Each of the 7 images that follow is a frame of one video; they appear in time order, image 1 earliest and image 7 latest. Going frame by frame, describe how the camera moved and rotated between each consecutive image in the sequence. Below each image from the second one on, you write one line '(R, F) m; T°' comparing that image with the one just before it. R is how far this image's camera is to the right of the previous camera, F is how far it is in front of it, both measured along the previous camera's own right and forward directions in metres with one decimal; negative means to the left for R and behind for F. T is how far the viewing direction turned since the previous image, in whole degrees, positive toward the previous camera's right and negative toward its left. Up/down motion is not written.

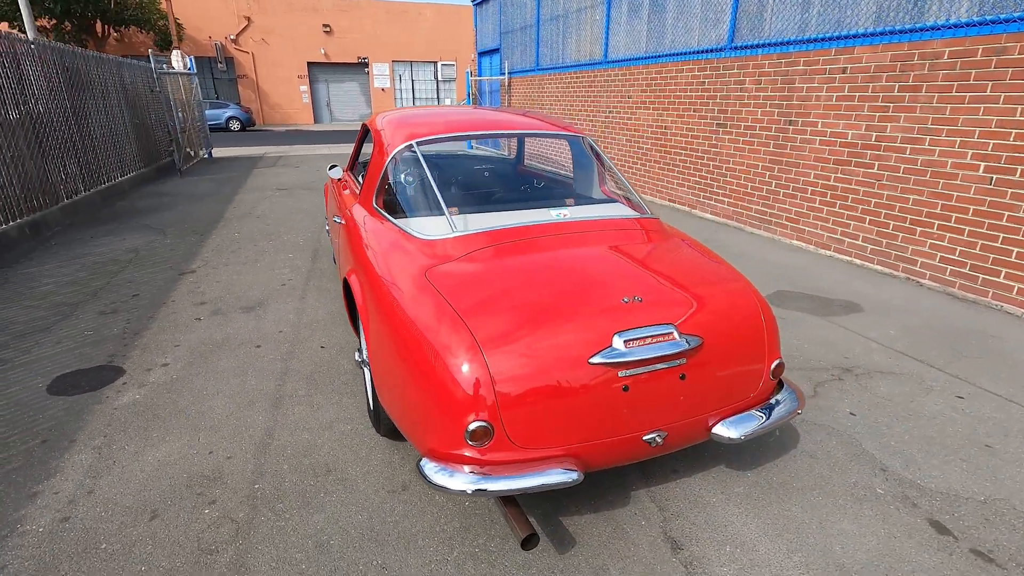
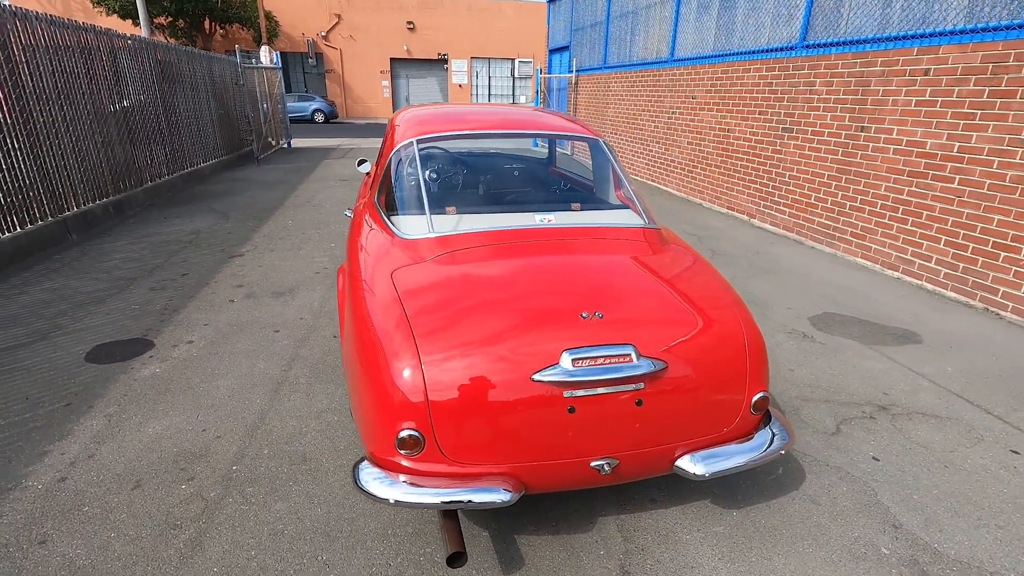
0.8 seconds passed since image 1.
(+0.4, +0.1) m; -7°
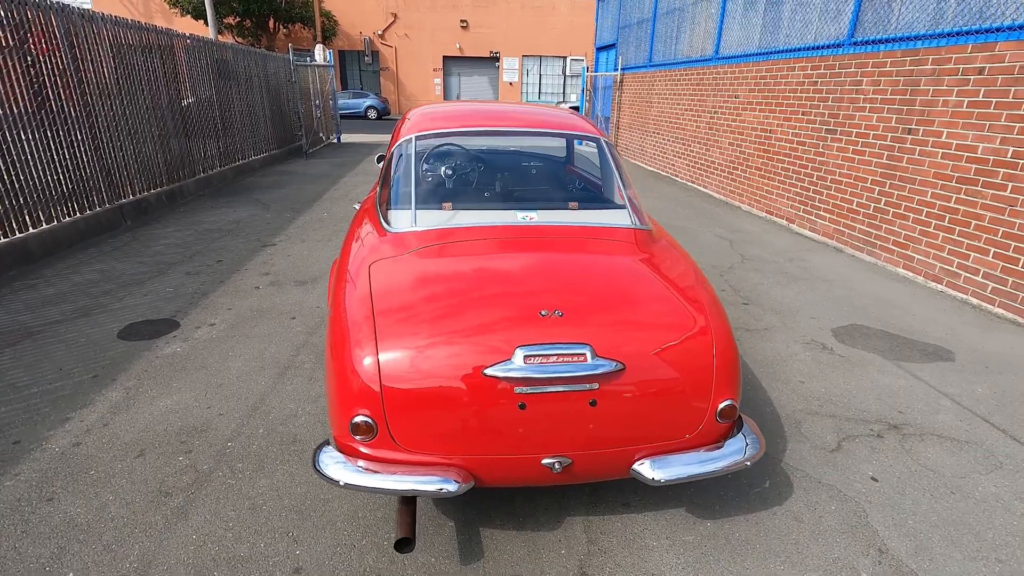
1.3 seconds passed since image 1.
(+0.3, 0.0) m; -5°
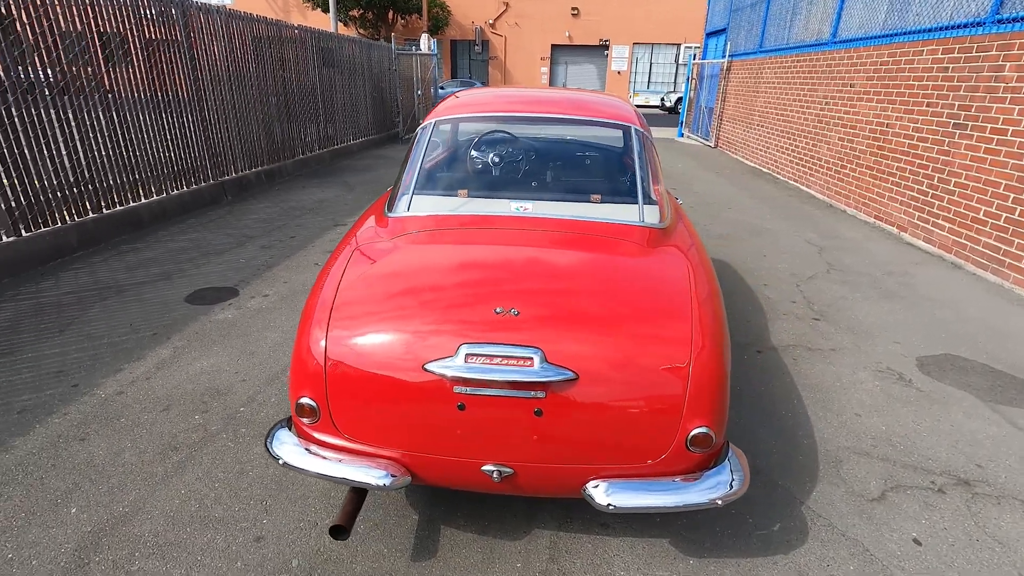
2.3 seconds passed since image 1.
(+0.5, +0.2) m; -11°
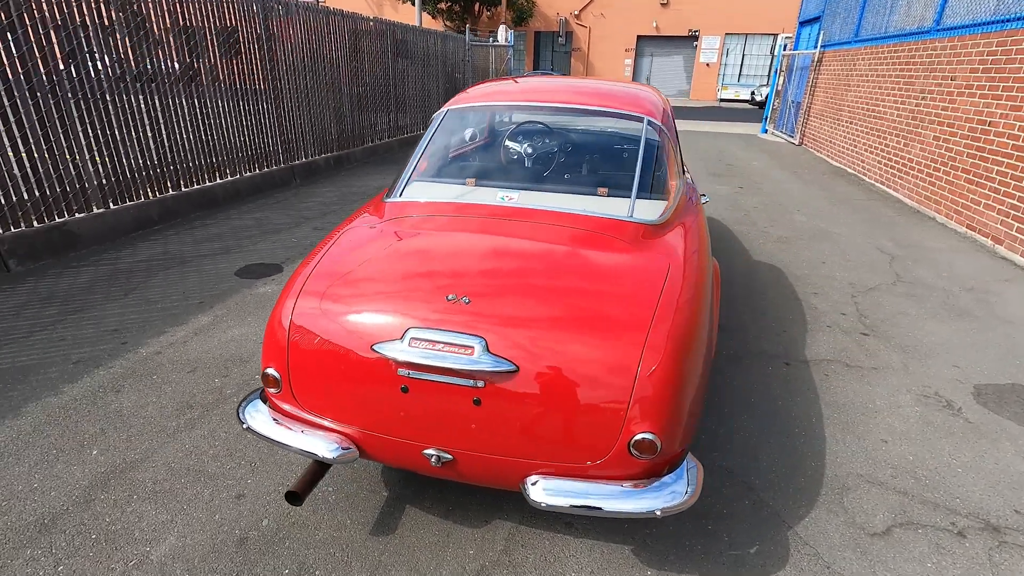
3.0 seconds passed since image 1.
(+0.4, 0.0) m; -8°
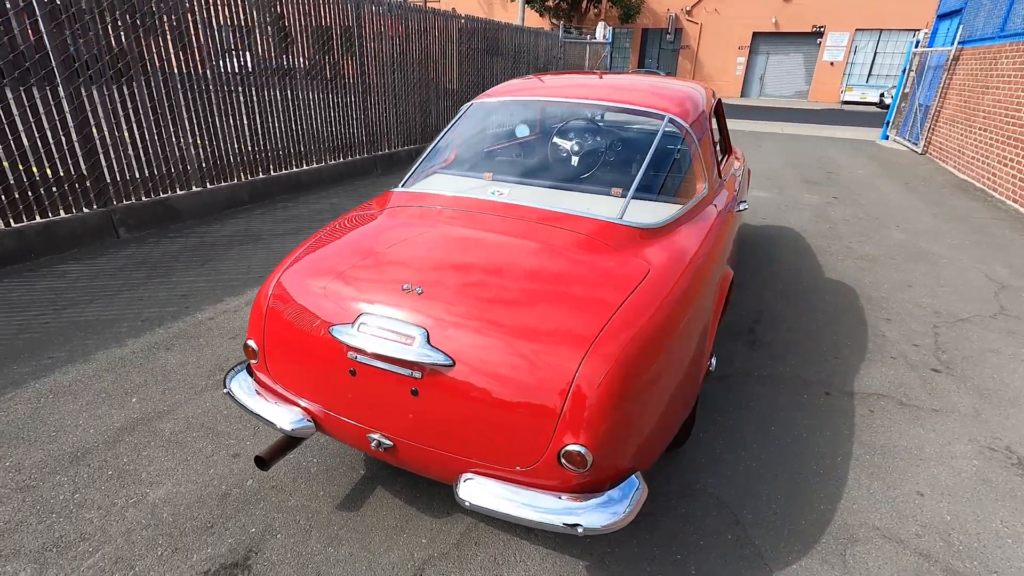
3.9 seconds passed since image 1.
(+0.4, +0.1) m; -10°
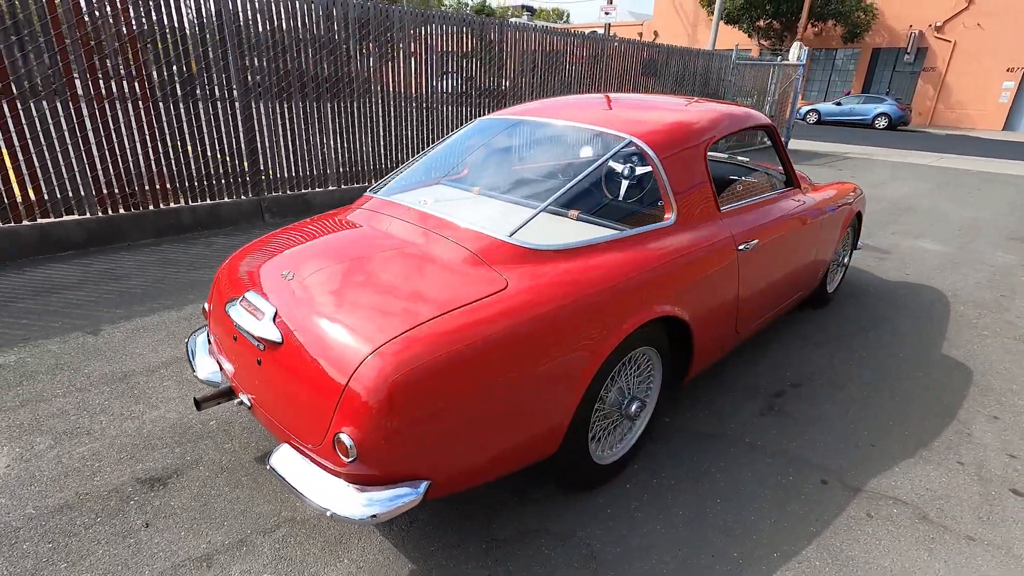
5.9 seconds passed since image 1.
(+1.1, +0.1) m; -19°
